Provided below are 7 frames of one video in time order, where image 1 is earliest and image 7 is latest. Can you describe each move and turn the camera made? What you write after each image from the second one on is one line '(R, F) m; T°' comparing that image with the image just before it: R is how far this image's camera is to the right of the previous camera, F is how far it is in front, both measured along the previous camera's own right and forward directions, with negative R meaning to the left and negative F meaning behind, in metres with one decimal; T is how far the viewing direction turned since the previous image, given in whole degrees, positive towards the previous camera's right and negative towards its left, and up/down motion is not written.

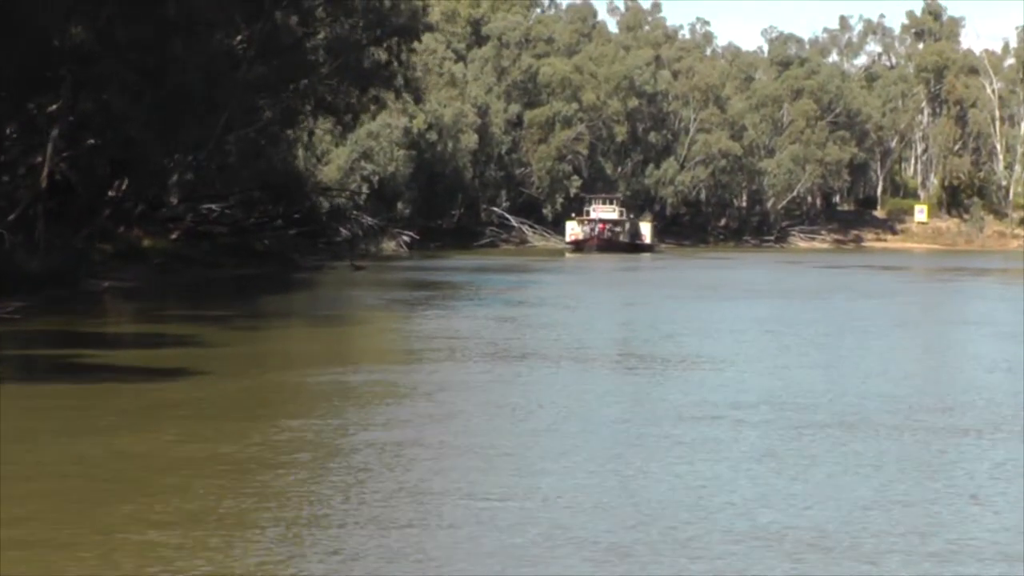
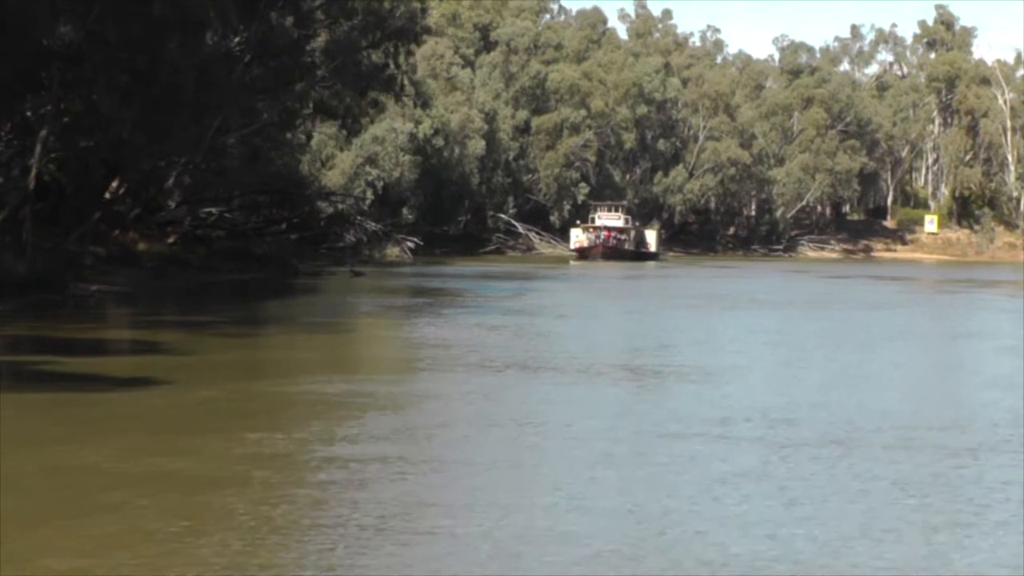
(+0.3, +0.8) m; 0°
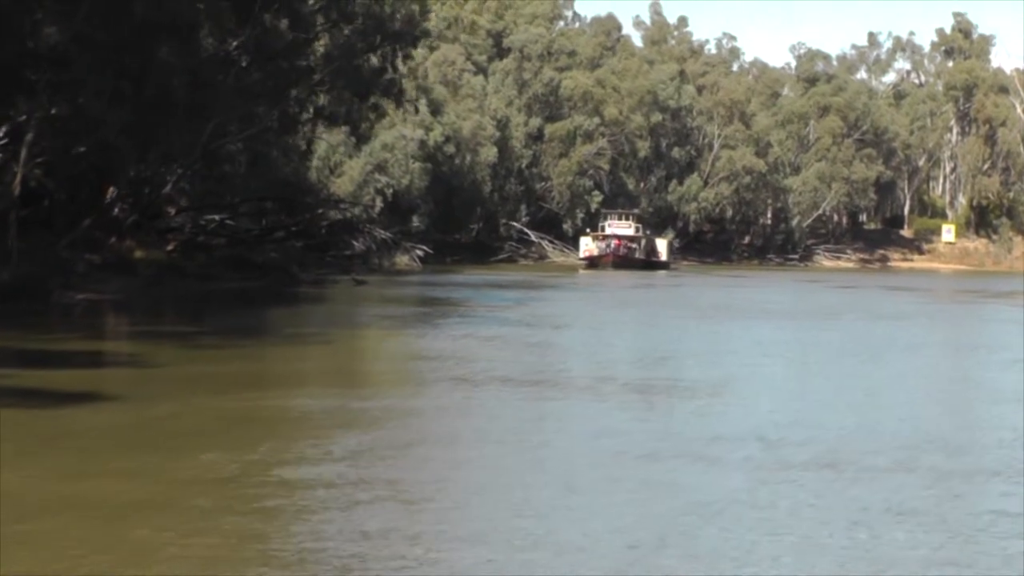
(+0.4, +0.9) m; -1°
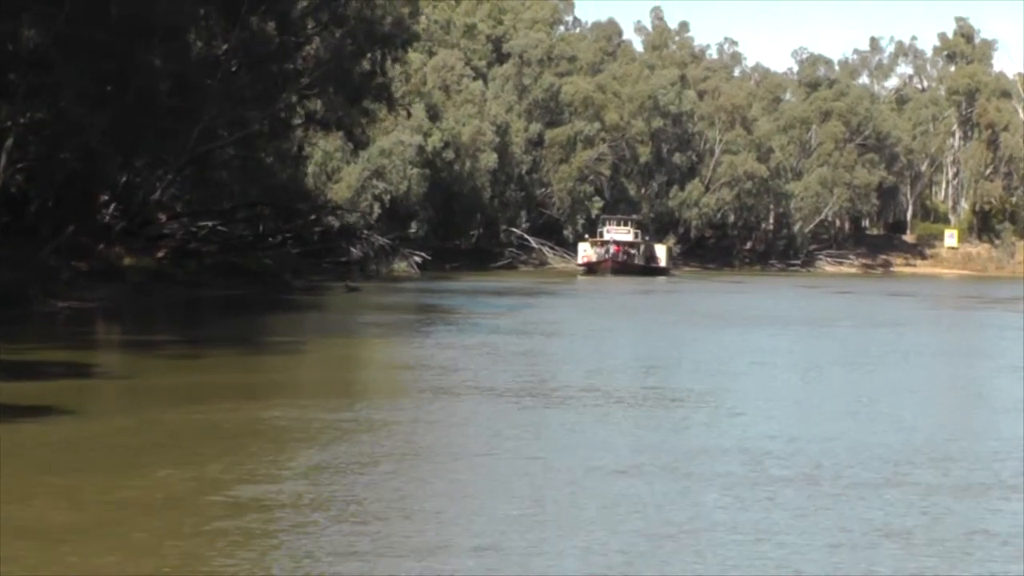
(+0.3, +0.5) m; 0°
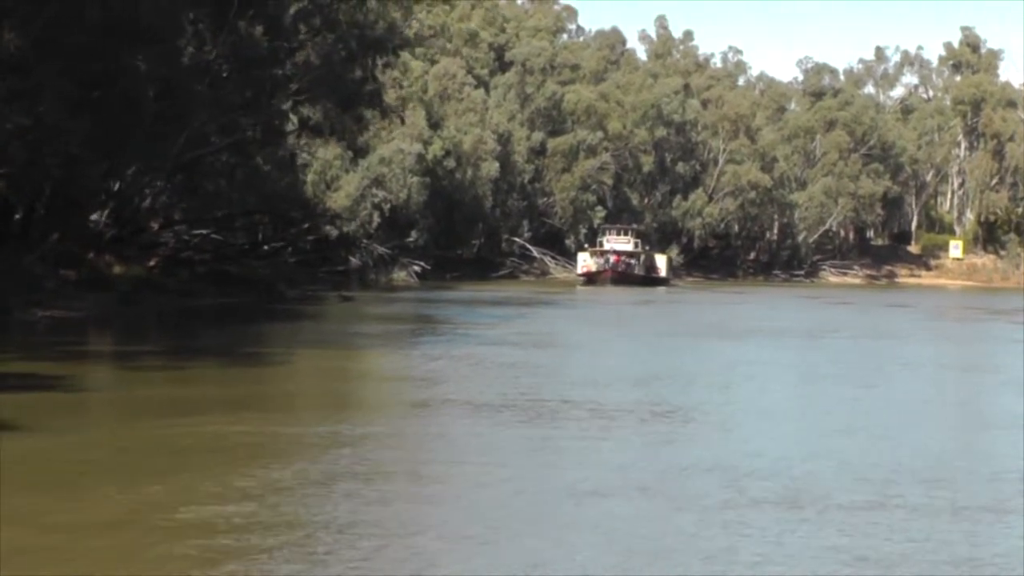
(+0.3, +0.8) m; 0°
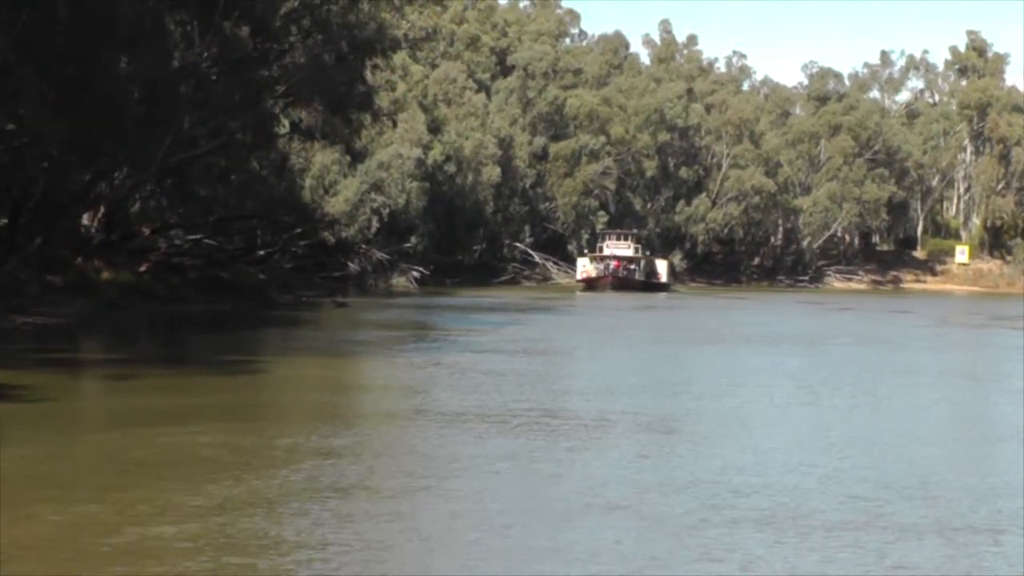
(+0.4, +0.9) m; 0°
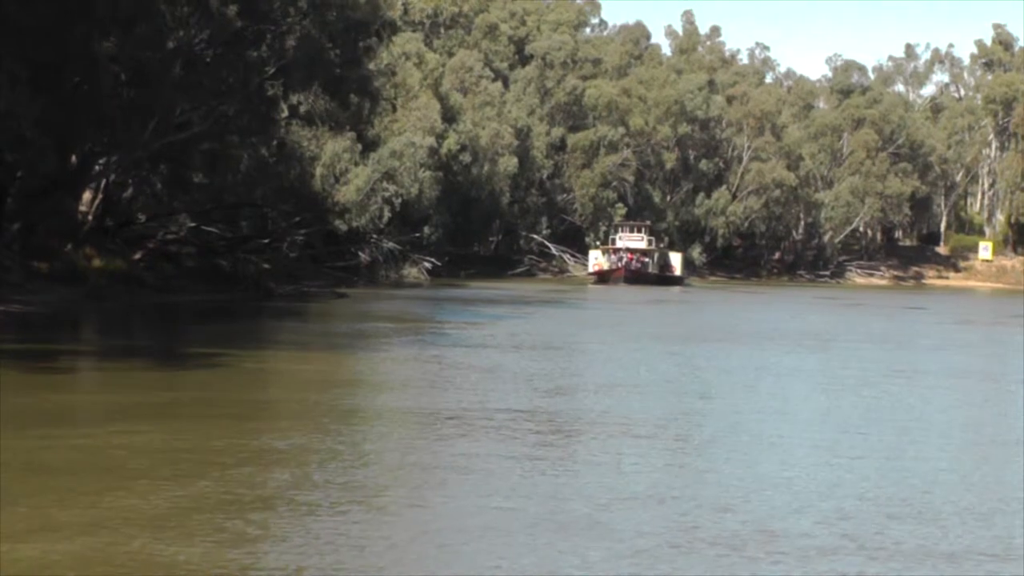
(+0.6, +1.3) m; -1°
